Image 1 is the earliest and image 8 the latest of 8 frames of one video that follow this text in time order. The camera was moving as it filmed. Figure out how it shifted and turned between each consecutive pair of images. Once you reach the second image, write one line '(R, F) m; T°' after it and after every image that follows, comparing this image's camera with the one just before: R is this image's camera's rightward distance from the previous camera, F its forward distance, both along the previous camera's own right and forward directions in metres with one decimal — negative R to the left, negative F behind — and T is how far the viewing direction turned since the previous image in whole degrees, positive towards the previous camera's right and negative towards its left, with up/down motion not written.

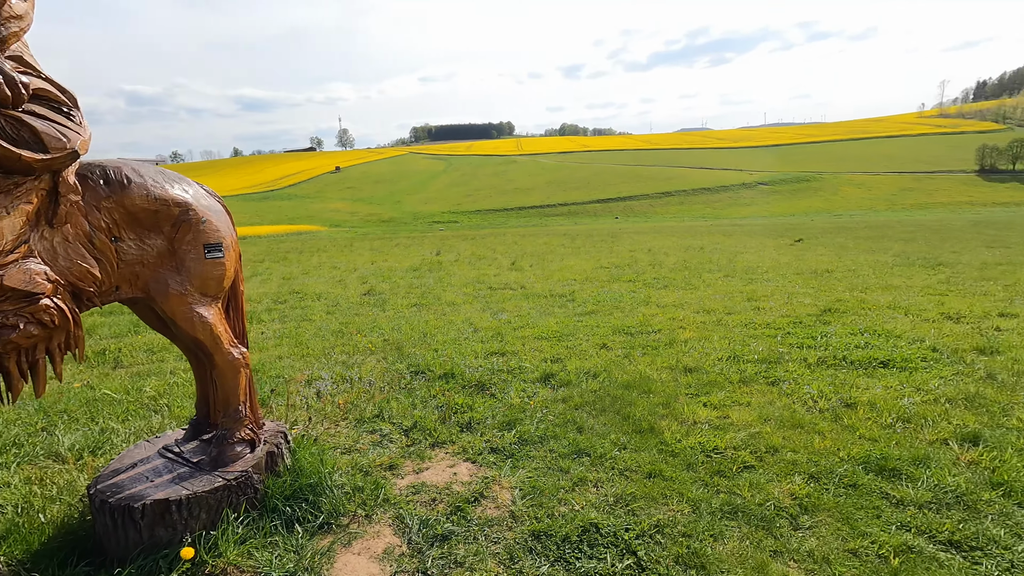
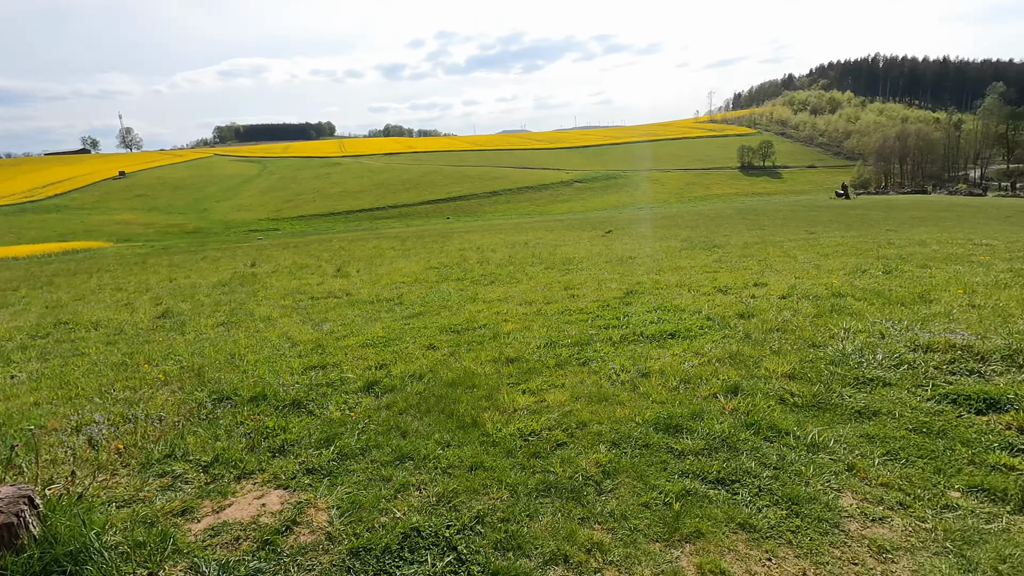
(+0.2, 0.0) m; +17°
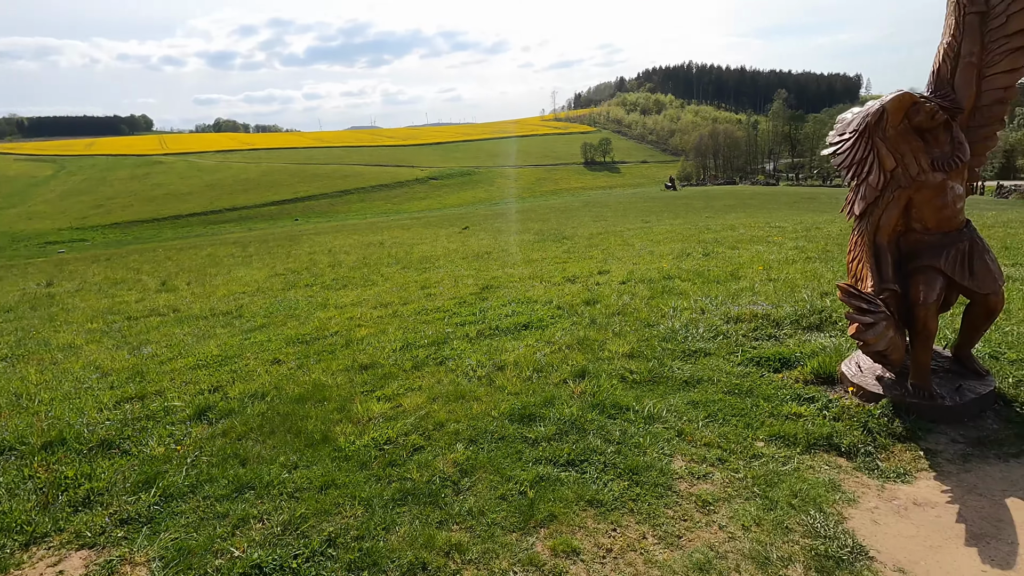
(+0.1, 0.0) m; +15°
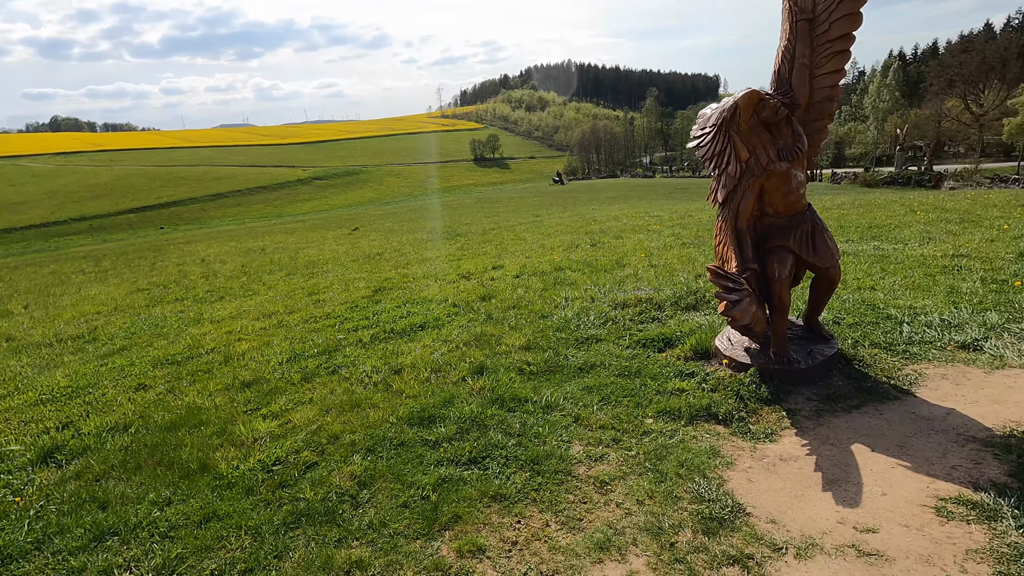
(0.0, 0.0) m; +11°
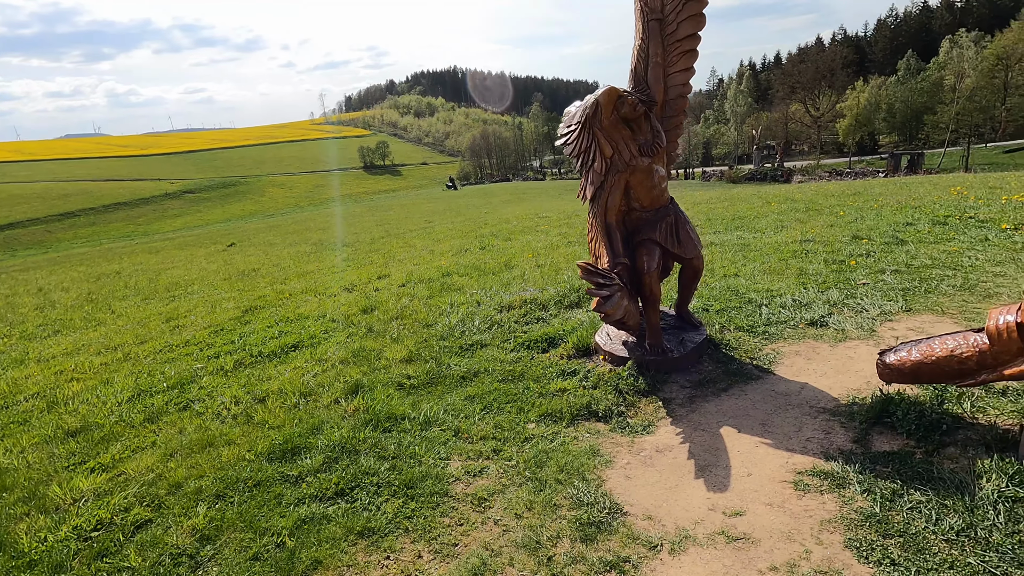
(+0.3, +0.2) m; +11°
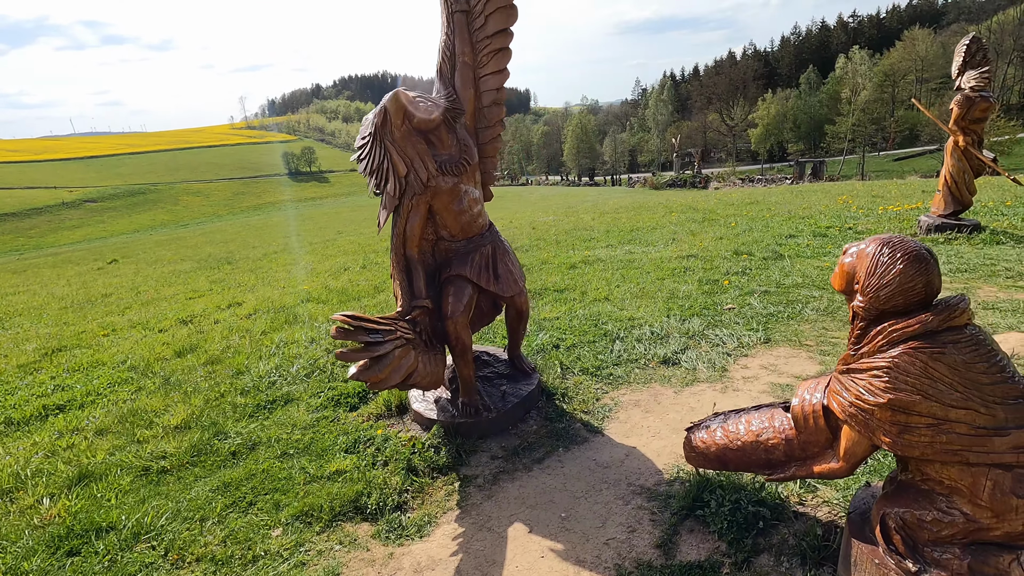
(+1.2, +0.8) m; +7°
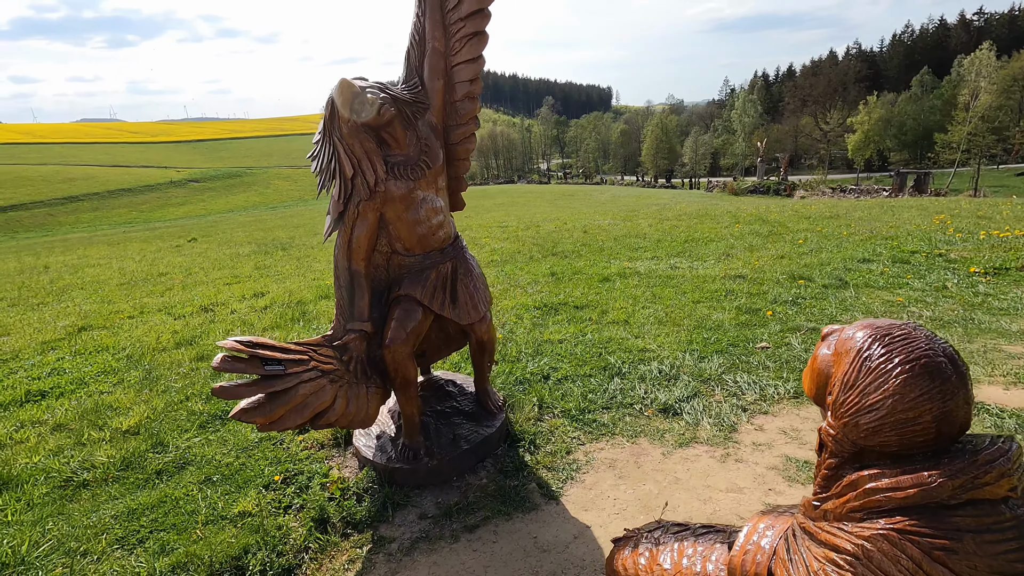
(+0.7, +0.7) m; -7°
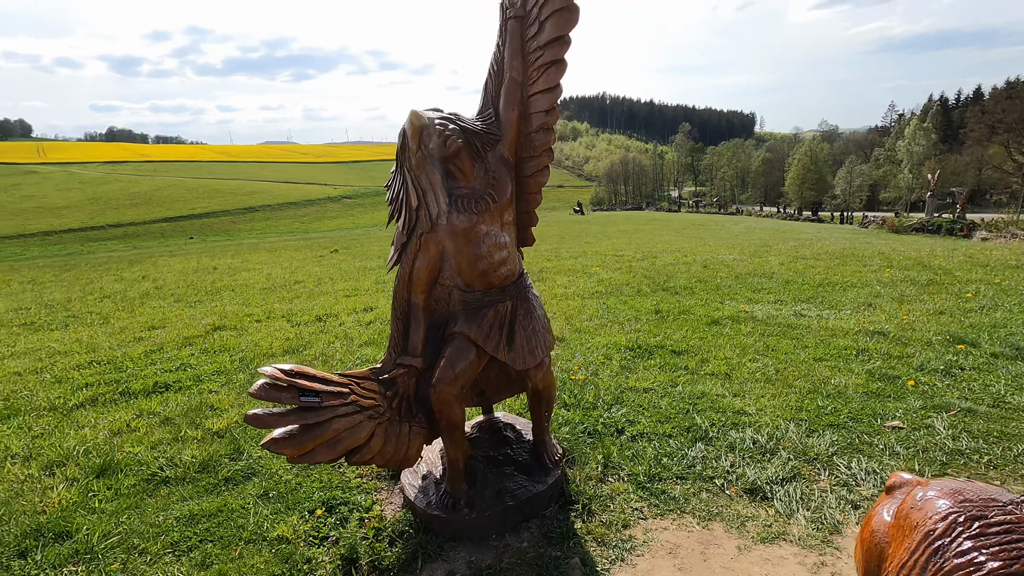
(+0.3, +0.3) m; -13°
